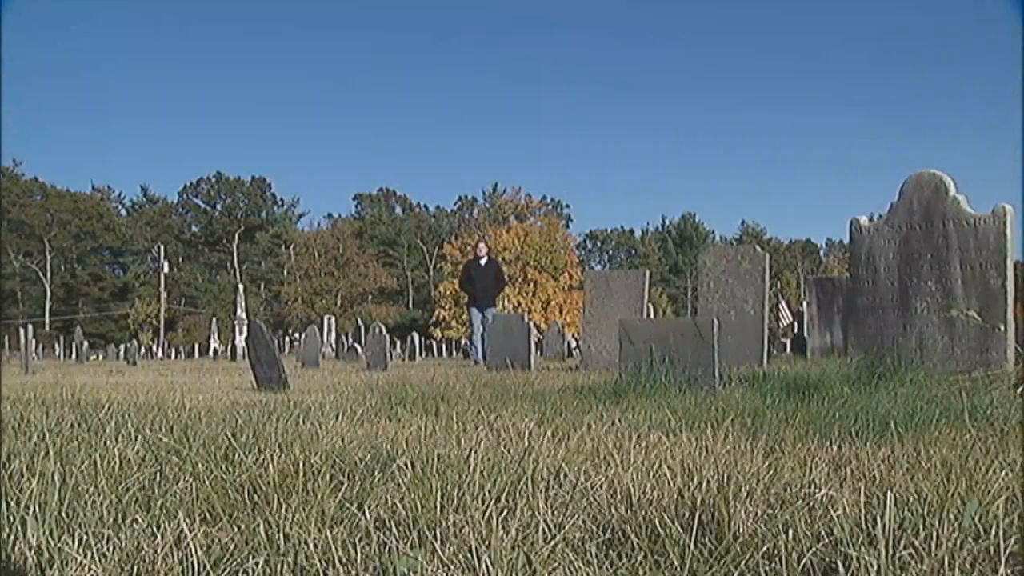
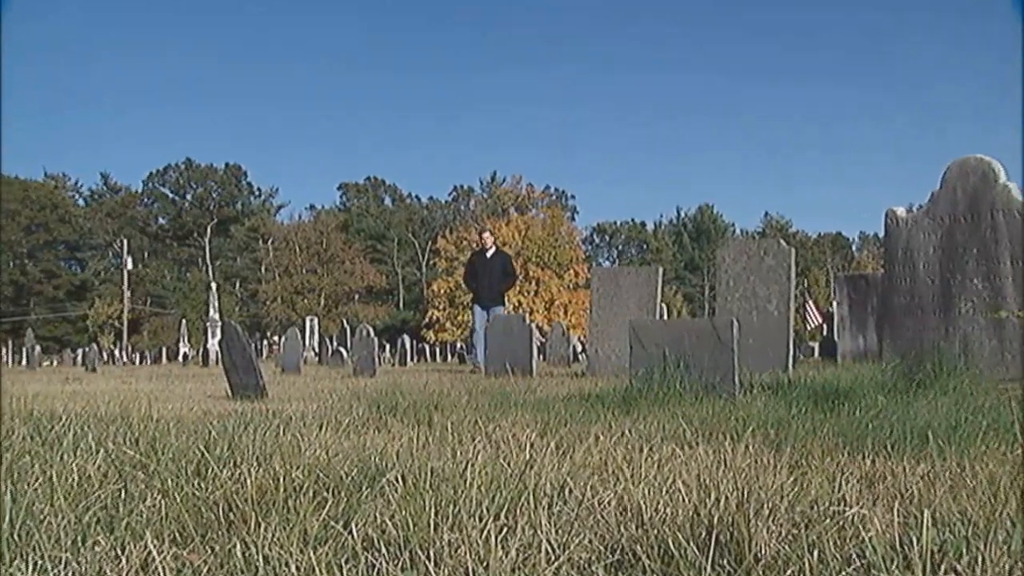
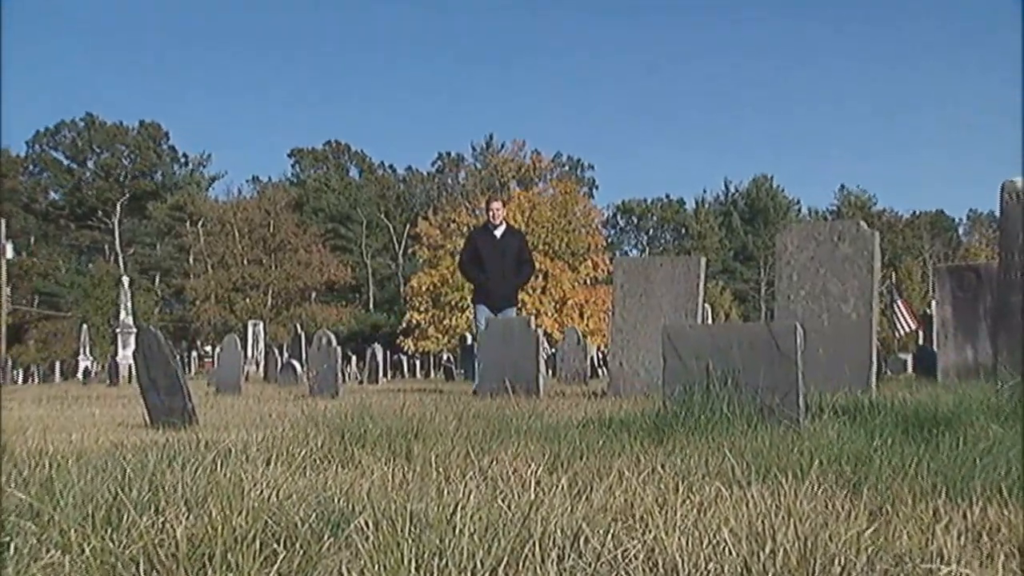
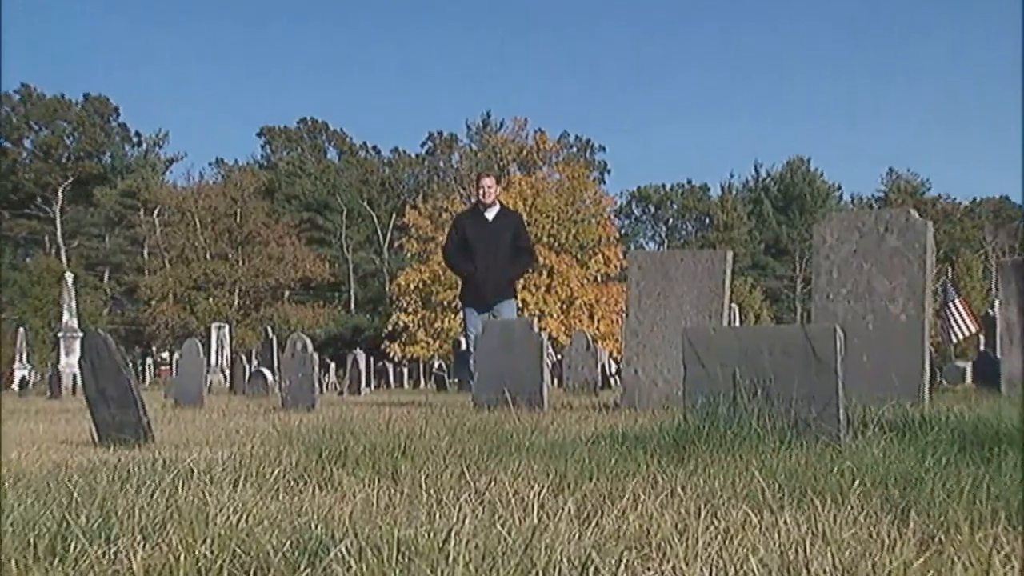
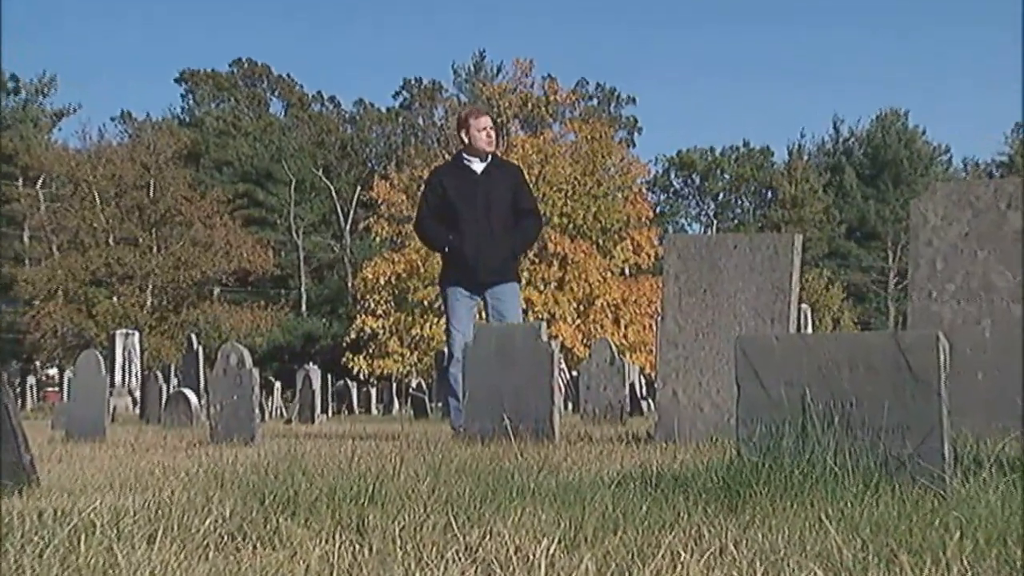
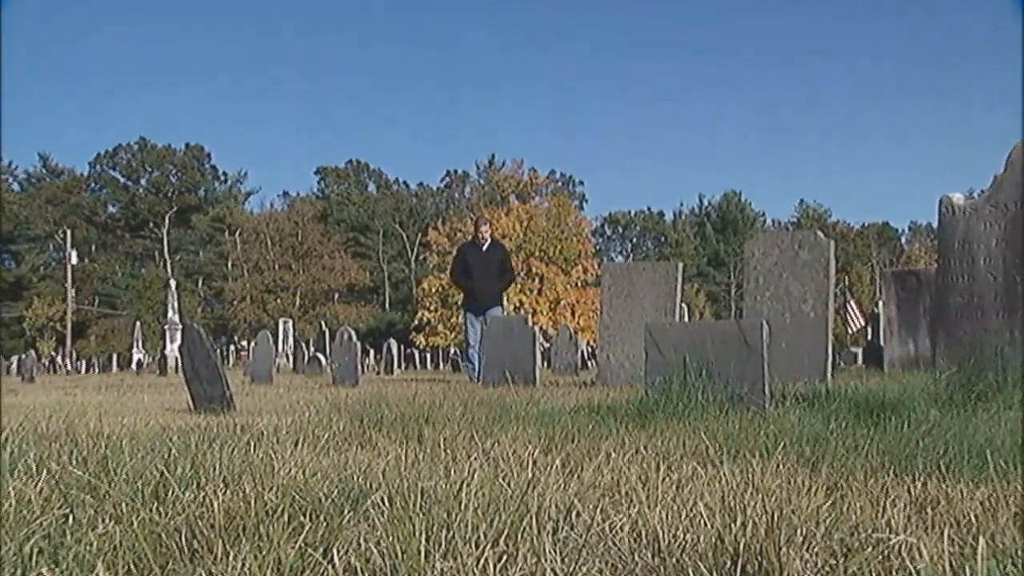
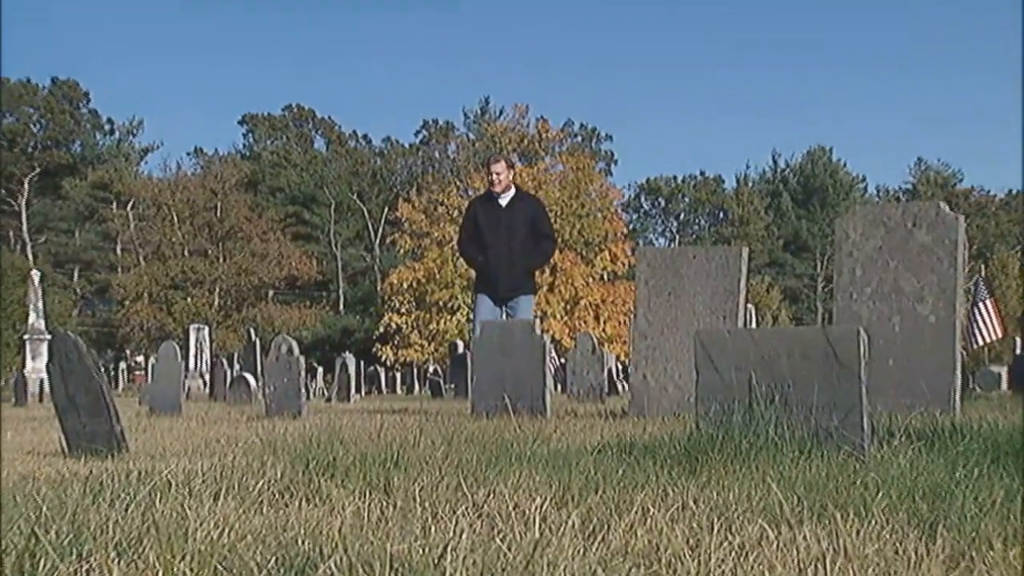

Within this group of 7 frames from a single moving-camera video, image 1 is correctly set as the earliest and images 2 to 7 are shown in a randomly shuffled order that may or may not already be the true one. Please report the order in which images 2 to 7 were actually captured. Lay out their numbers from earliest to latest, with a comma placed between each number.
2, 6, 3, 4, 7, 5
